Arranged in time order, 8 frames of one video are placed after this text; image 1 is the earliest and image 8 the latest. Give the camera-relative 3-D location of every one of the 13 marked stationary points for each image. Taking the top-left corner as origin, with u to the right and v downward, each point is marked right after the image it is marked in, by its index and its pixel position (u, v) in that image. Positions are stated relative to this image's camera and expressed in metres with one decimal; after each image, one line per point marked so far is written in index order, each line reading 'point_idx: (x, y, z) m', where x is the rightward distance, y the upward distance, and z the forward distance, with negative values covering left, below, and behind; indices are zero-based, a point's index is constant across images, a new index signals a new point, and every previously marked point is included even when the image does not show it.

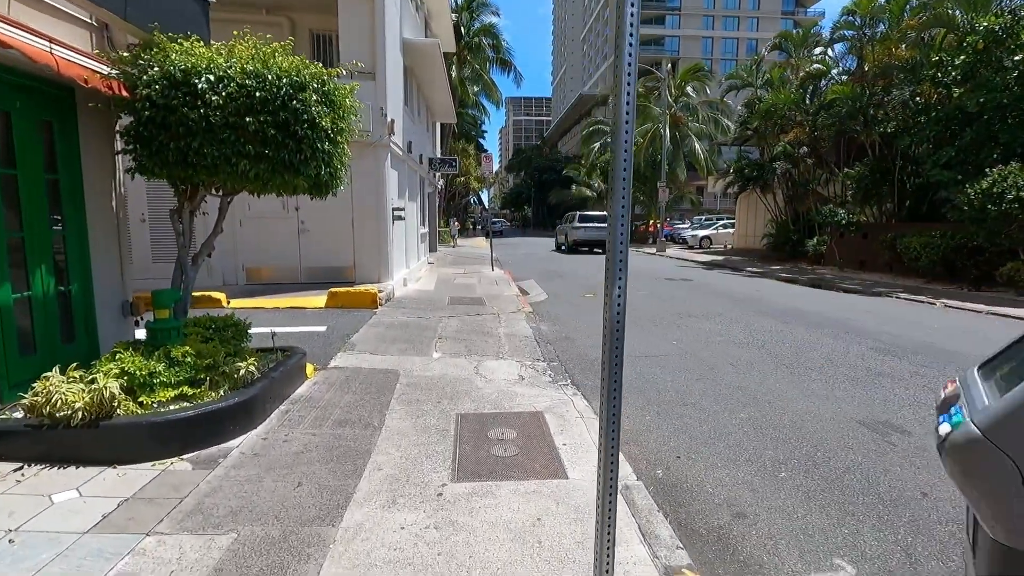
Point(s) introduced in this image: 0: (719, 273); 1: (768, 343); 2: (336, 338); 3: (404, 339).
0: (+6.9, +0.5, +17.9) m
1: (+3.6, -0.8, +7.5) m
2: (-2.4, -0.7, +7.5) m
3: (-1.5, -0.7, +7.7) m
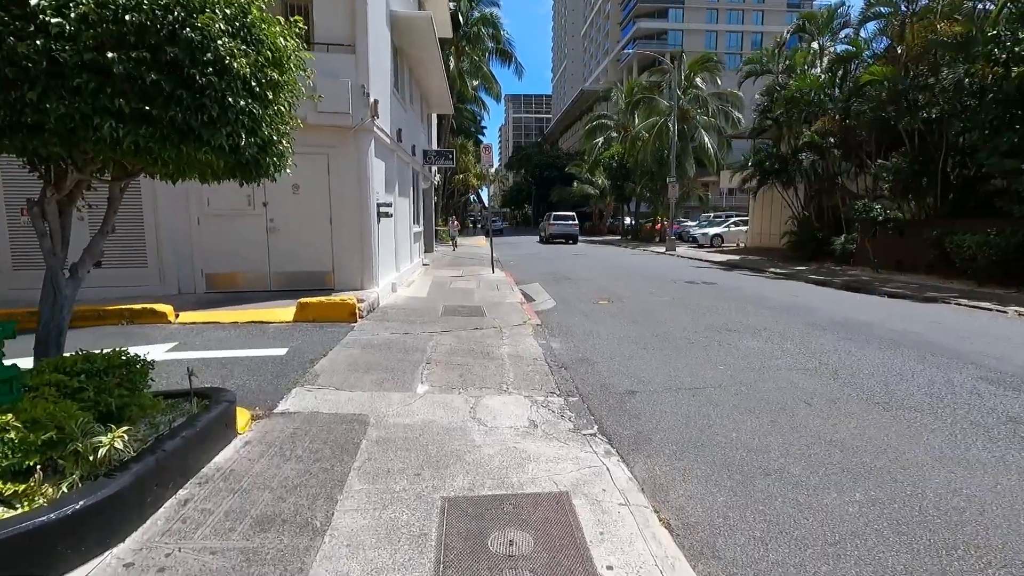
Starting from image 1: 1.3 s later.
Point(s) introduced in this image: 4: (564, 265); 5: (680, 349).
0: (+7.0, +0.4, +16.4) m
1: (+3.6, -0.9, +5.9) m
2: (-2.4, -0.9, +6.0) m
3: (-1.5, -0.9, +6.1) m
4: (+1.8, +0.8, +19.2) m
5: (+2.2, -0.8, +7.2) m
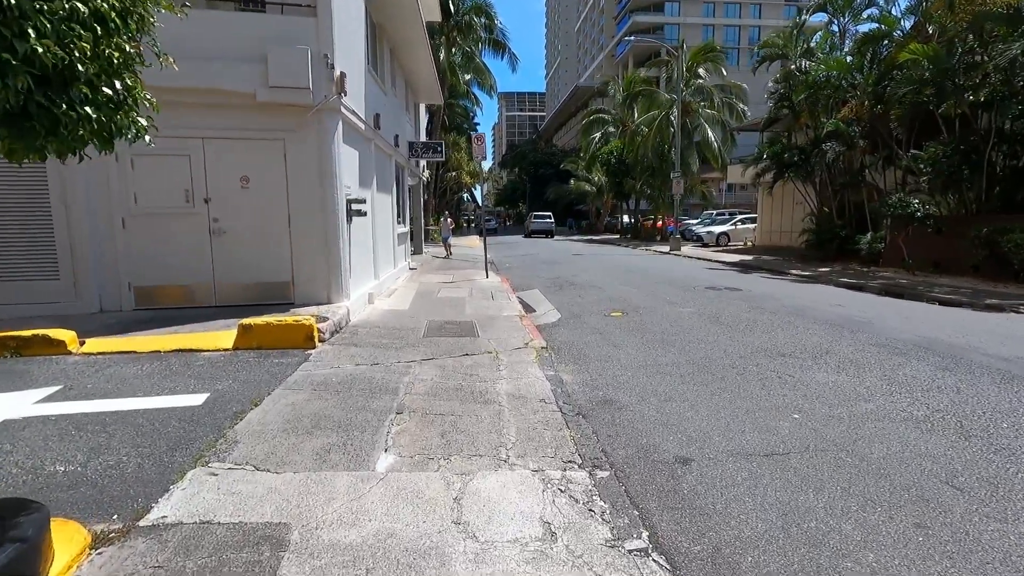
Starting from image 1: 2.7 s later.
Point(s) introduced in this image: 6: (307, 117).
0: (+6.9, +0.3, +14.8) m
1: (+3.6, -1.1, +4.3) m
2: (-2.4, -1.1, +4.3) m
3: (-1.5, -1.1, +4.5) m
4: (+1.7, +0.6, +17.5) m
5: (+2.2, -1.0, +5.5) m
6: (-3.0, +2.5, +7.9) m
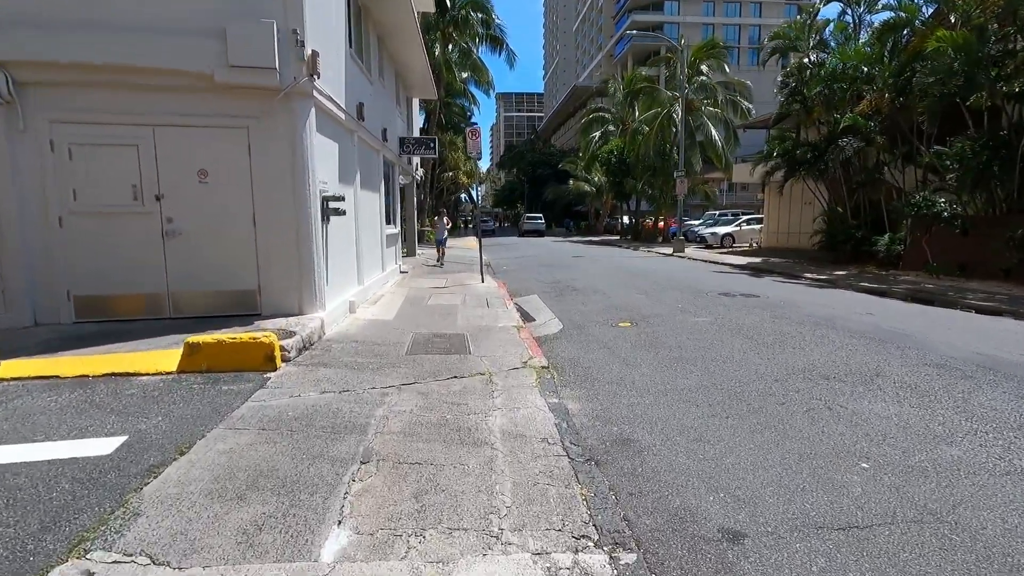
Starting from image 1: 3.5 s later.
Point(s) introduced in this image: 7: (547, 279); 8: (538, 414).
0: (+6.8, +0.2, +13.8) m
1: (+3.6, -1.2, +3.3) m
2: (-2.4, -1.2, +3.3) m
3: (-1.5, -1.2, +3.5) m
4: (+1.6, +0.5, +16.5) m
5: (+2.2, -1.1, +4.6) m
6: (-3.0, +2.4, +6.9) m
7: (+1.0, +0.2, +14.9) m
8: (+0.2, -1.1, +4.9) m
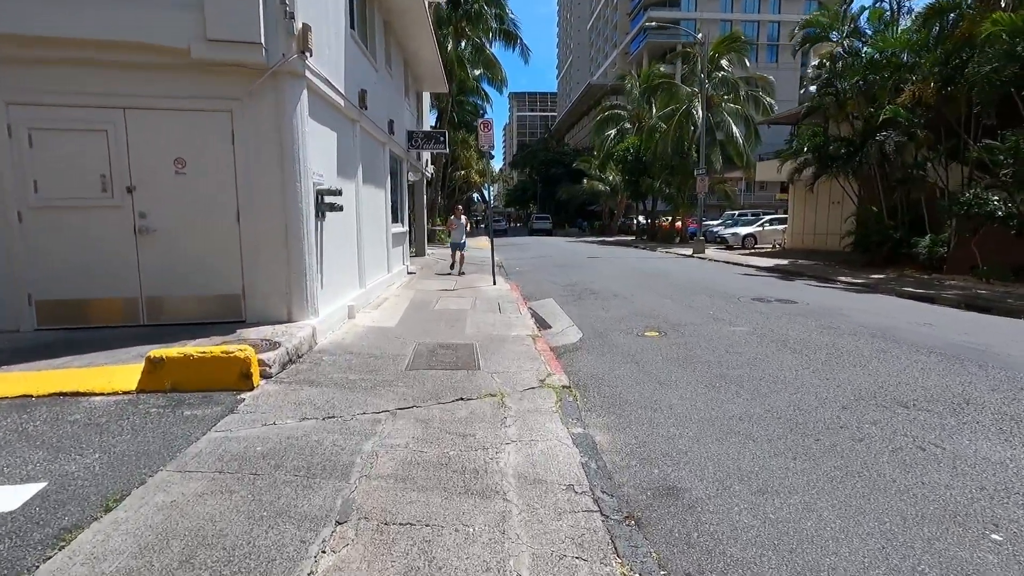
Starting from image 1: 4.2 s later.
0: (+7.1, 0.0, +12.8) m
1: (+3.7, -1.3, +2.4) m
2: (-2.3, -1.2, +2.5) m
3: (-1.4, -1.3, +2.7) m
4: (+2.0, +0.4, +15.7) m
5: (+2.3, -1.2, +3.7) m
6: (-2.8, +2.3, +6.1) m
7: (+1.3, +0.2, +14.0) m
8: (+0.4, -1.2, +4.0) m
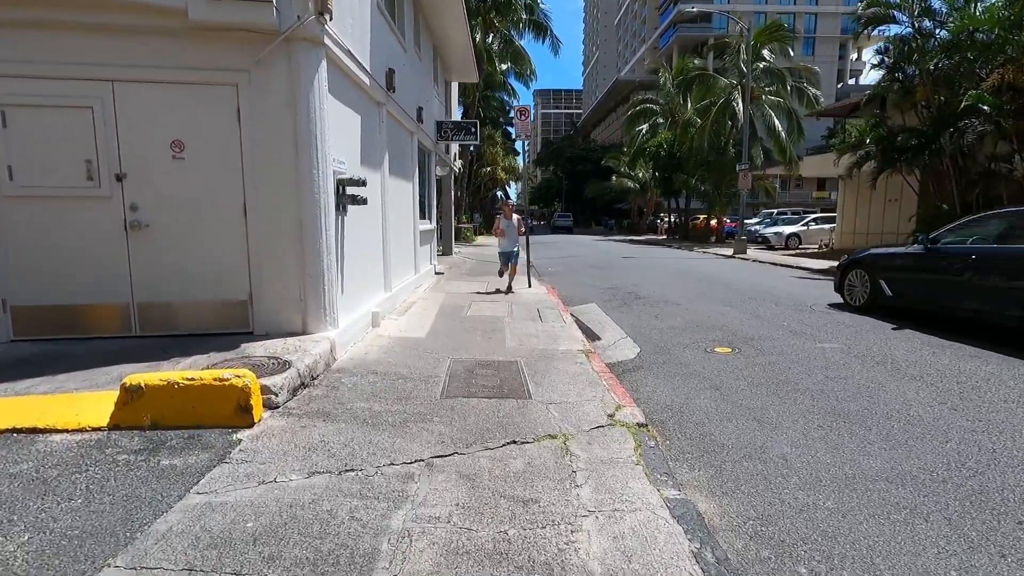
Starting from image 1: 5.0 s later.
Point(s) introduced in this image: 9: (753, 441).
0: (+7.9, -0.1, +11.4) m
1: (+4.1, -1.4, +1.2) m
2: (-1.9, -1.3, +1.5) m
3: (-1.0, -1.4, +1.6) m
4: (+2.9, +0.3, +14.5) m
5: (+2.7, -1.3, +2.5) m
6: (-2.3, +2.3, +5.1) m
7: (+2.2, +0.1, +12.9) m
8: (+0.8, -1.3, +2.9) m
9: (+1.8, -1.1, +4.1) m
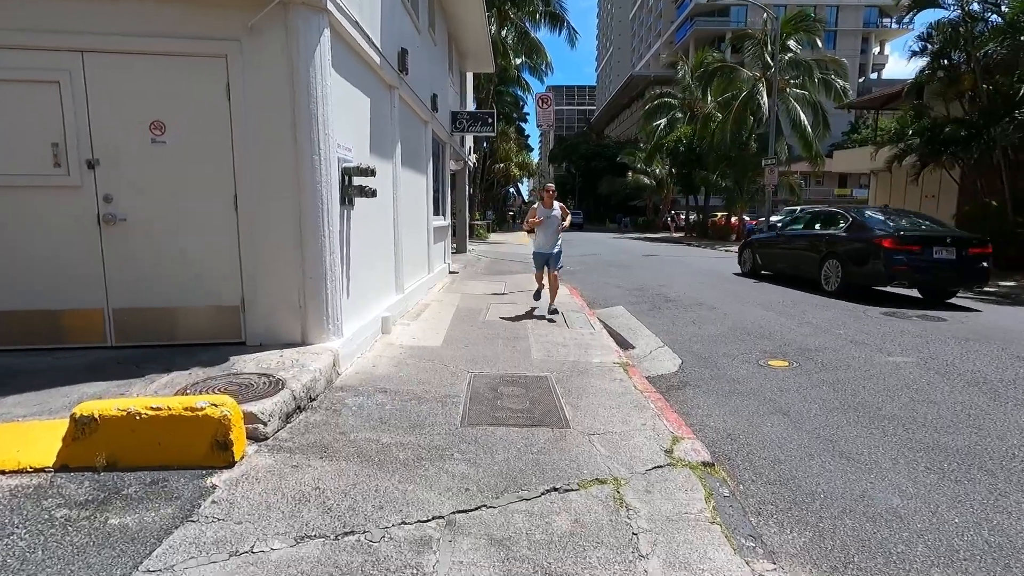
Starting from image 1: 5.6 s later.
0: (+8.3, -0.2, +10.5) m
1: (+4.2, -1.5, +0.3) m
2: (-1.7, -1.4, +0.8) m
3: (-0.8, -1.4, +0.9) m
4: (+3.4, +0.3, +13.7) m
5: (+2.9, -1.4, +1.7) m
6: (-2.0, +2.2, +4.4) m
7: (+2.6, +0.1, +12.1) m
8: (+1.0, -1.4, +2.2) m
9: (+2.1, -1.2, +3.3) m
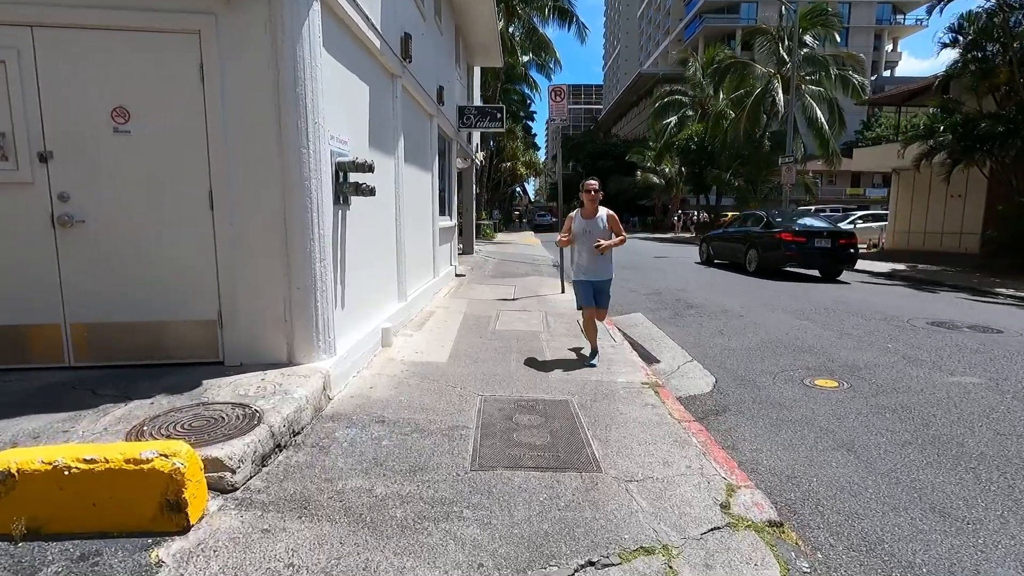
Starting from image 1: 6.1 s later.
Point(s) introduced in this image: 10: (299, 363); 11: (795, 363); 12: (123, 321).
0: (+8.5, -0.3, +9.8) m
1: (+4.3, -1.6, -0.3) m
2: (-1.7, -1.5, +0.2) m
3: (-0.7, -1.5, +0.3) m
4: (+3.6, +0.2, +13.0) m
5: (+3.0, -1.5, +1.0) m
6: (-1.9, +2.1, +3.8) m
7: (+2.8, 0.0, +11.4) m
8: (+1.1, -1.5, +1.5) m
9: (+2.2, -1.3, +2.6) m
10: (-1.7, -0.6, +4.2) m
11: (+3.1, -0.8, +6.0) m
12: (-3.0, -0.3, +4.2) m
